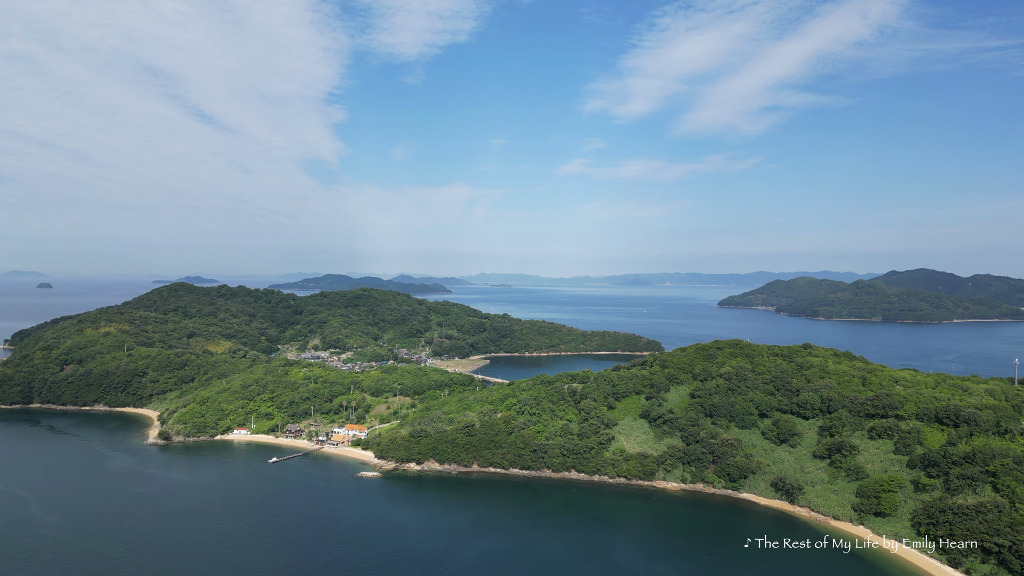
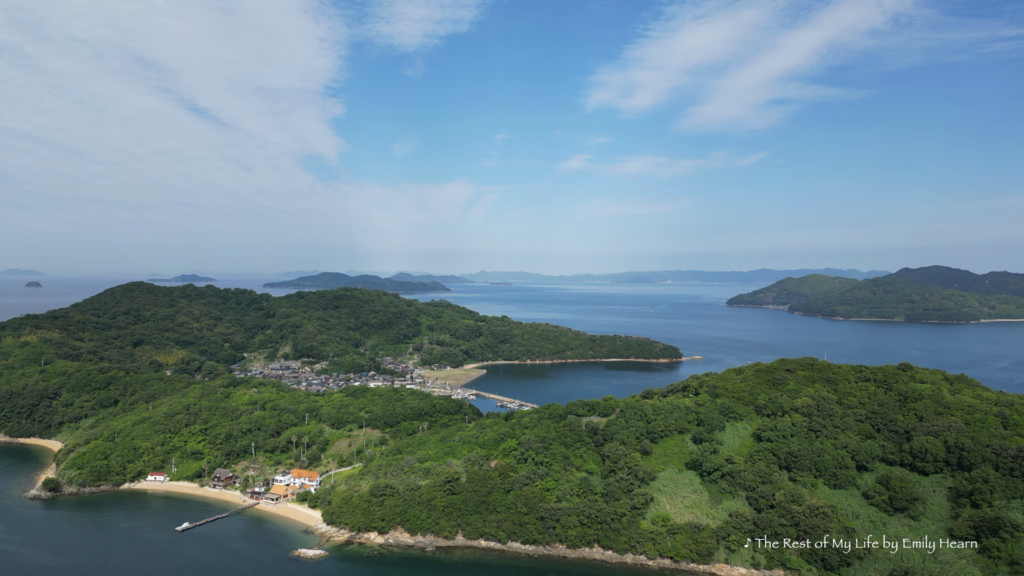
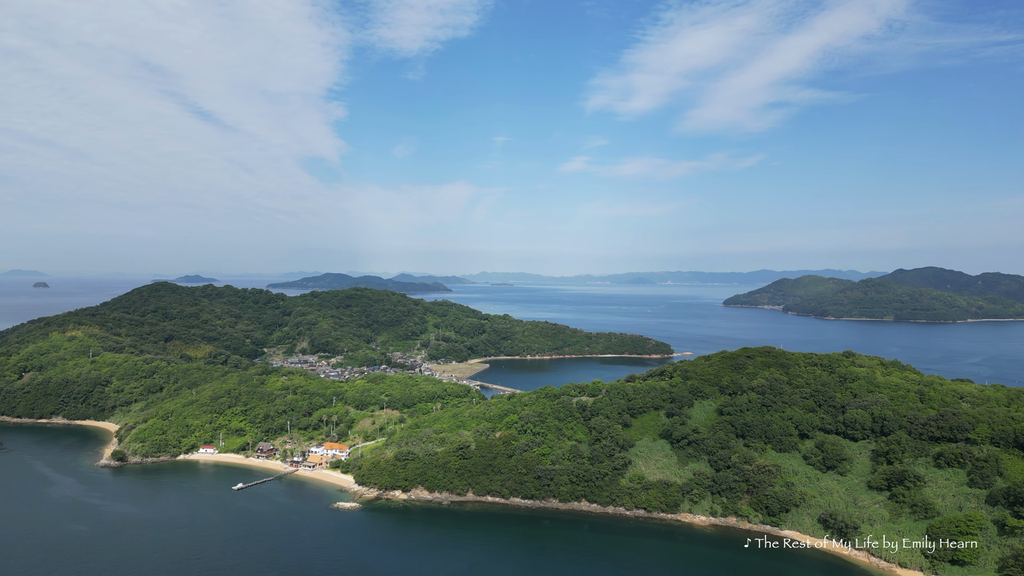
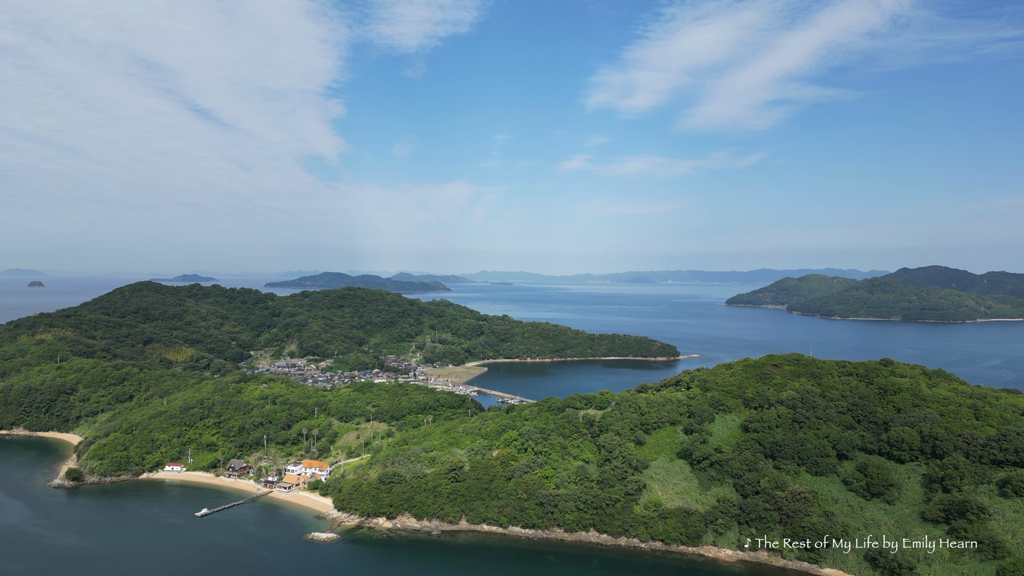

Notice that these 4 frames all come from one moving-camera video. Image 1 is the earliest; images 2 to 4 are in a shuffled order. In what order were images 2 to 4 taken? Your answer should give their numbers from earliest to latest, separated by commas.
3, 4, 2
